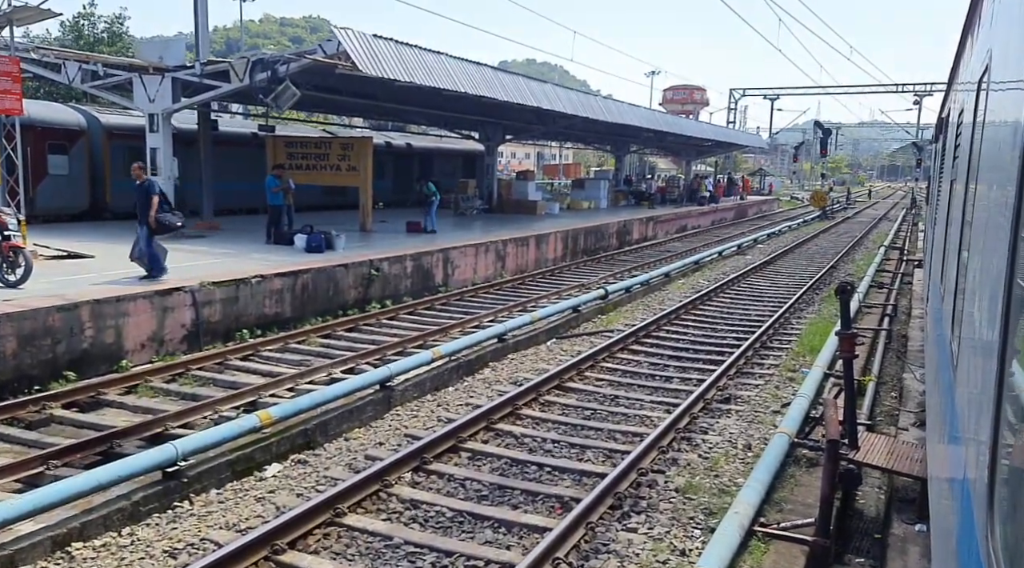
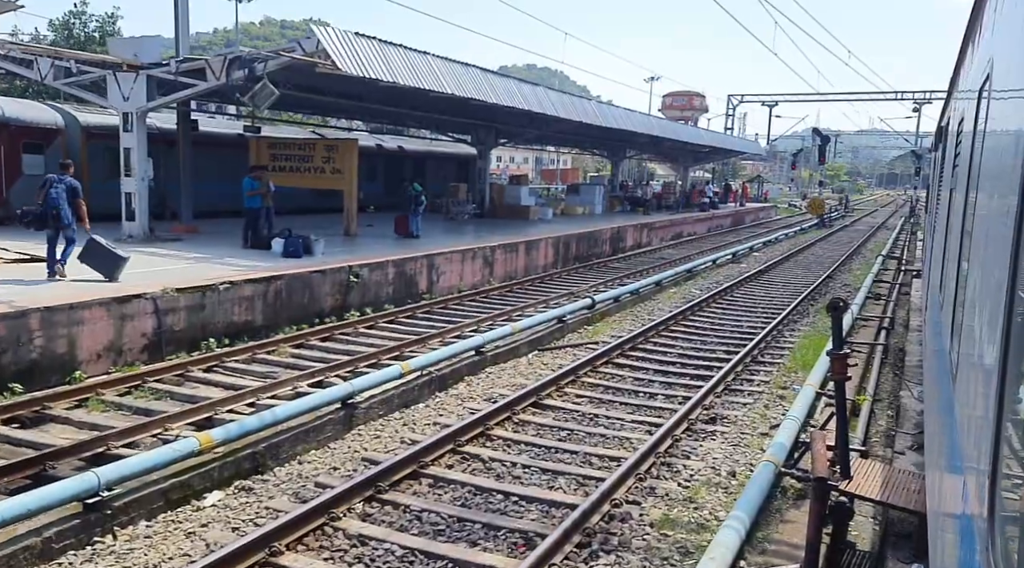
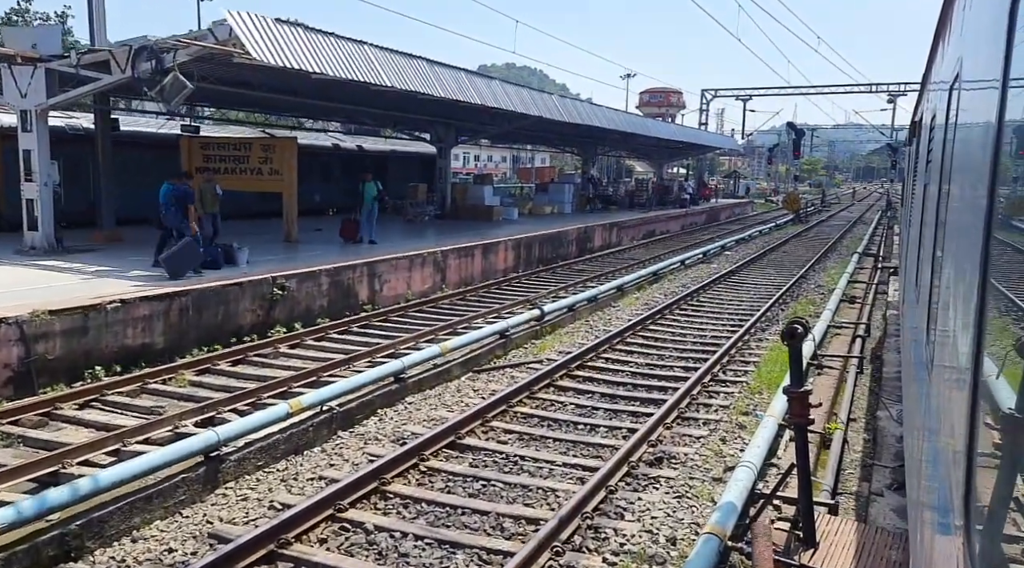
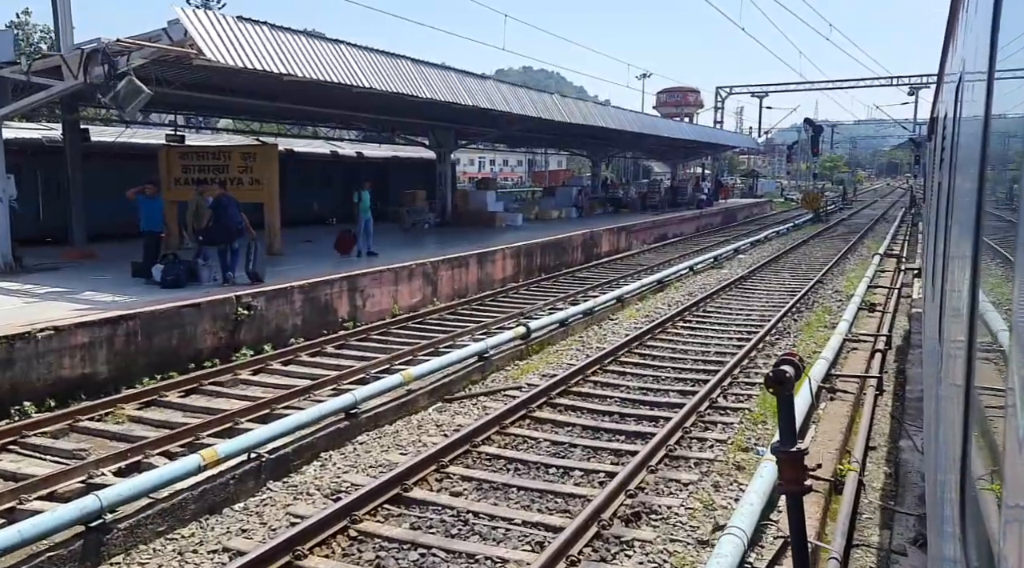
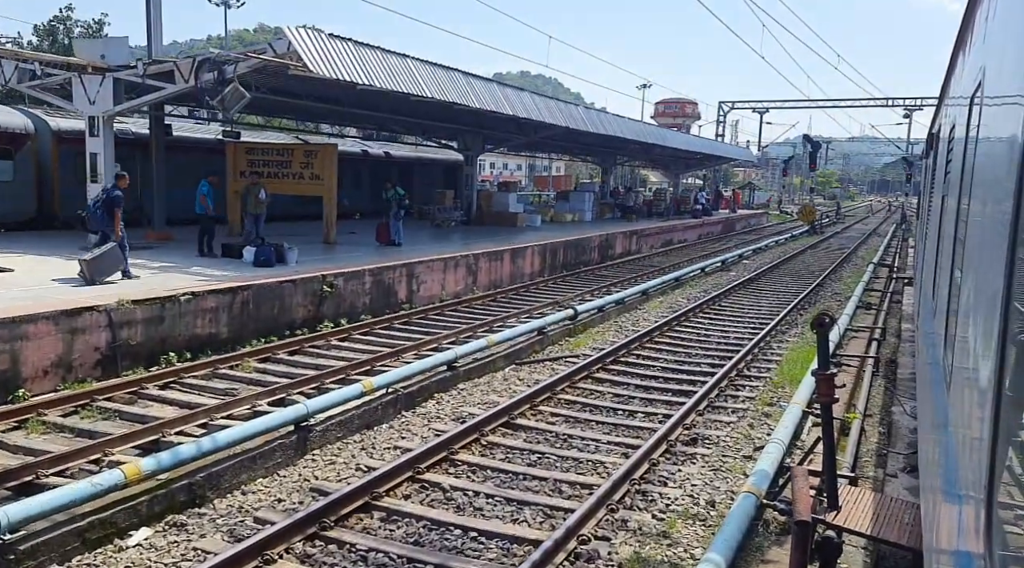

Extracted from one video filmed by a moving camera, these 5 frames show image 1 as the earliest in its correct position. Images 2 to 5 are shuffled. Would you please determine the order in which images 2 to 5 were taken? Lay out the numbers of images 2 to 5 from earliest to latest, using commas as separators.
2, 5, 3, 4
